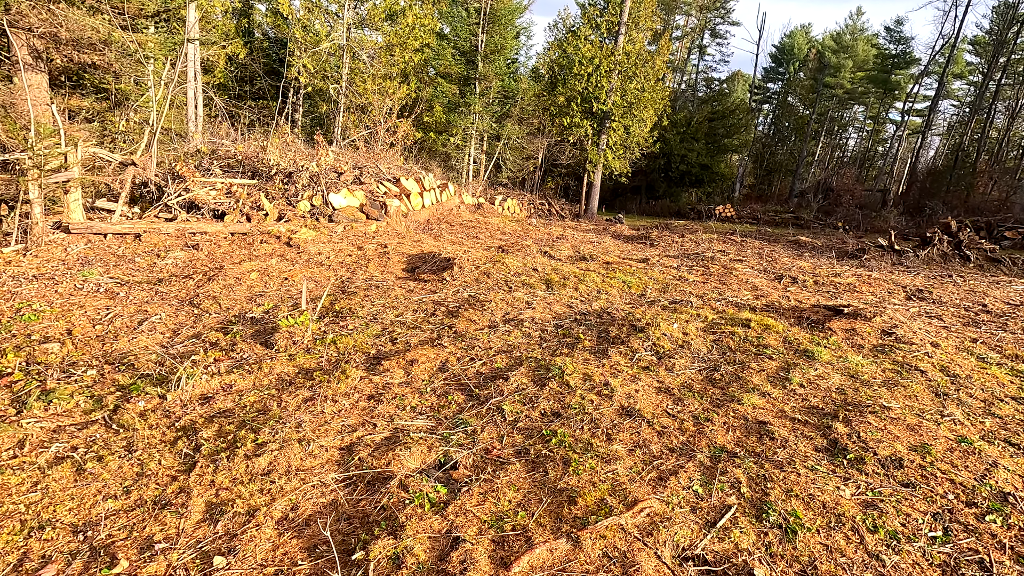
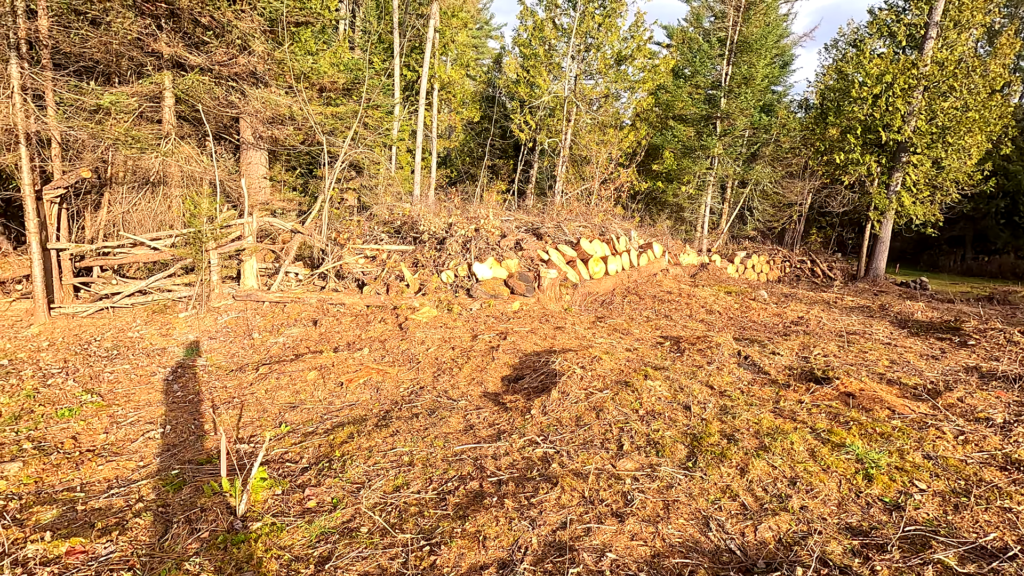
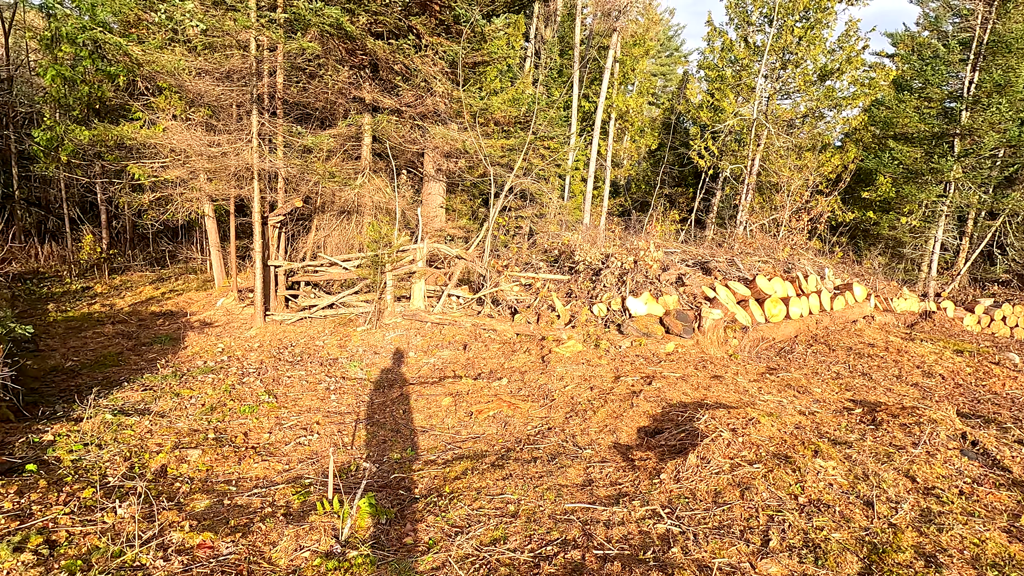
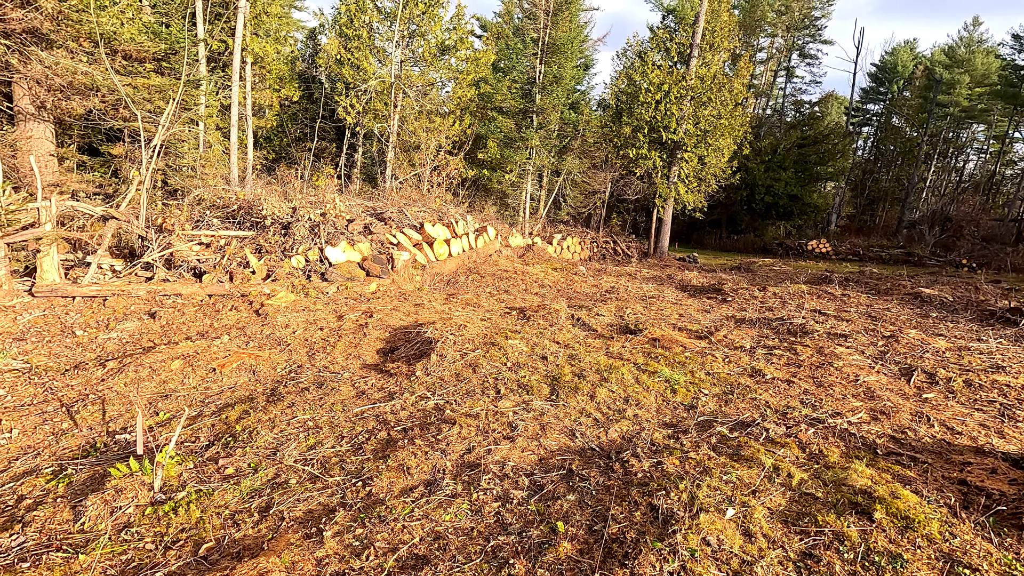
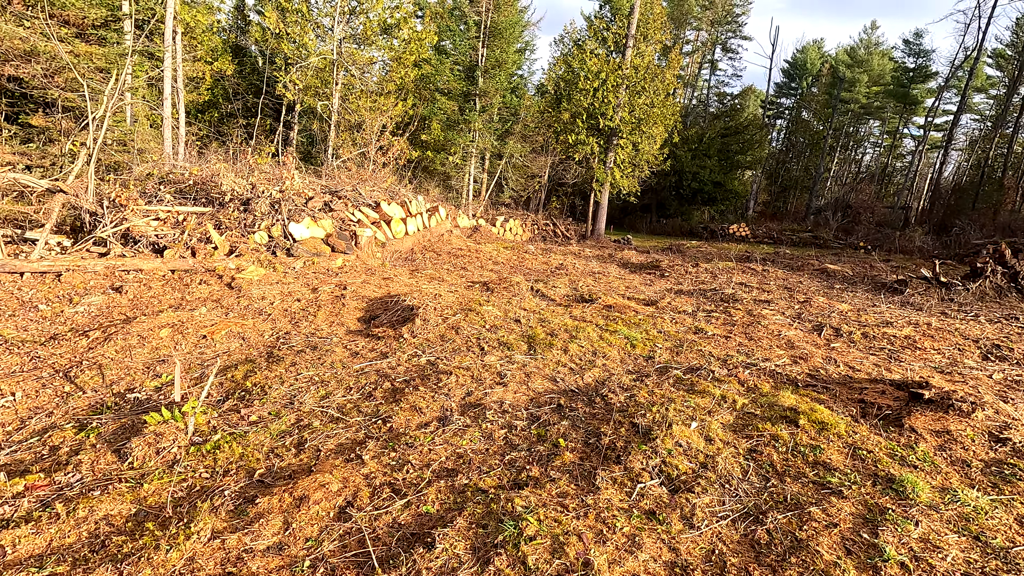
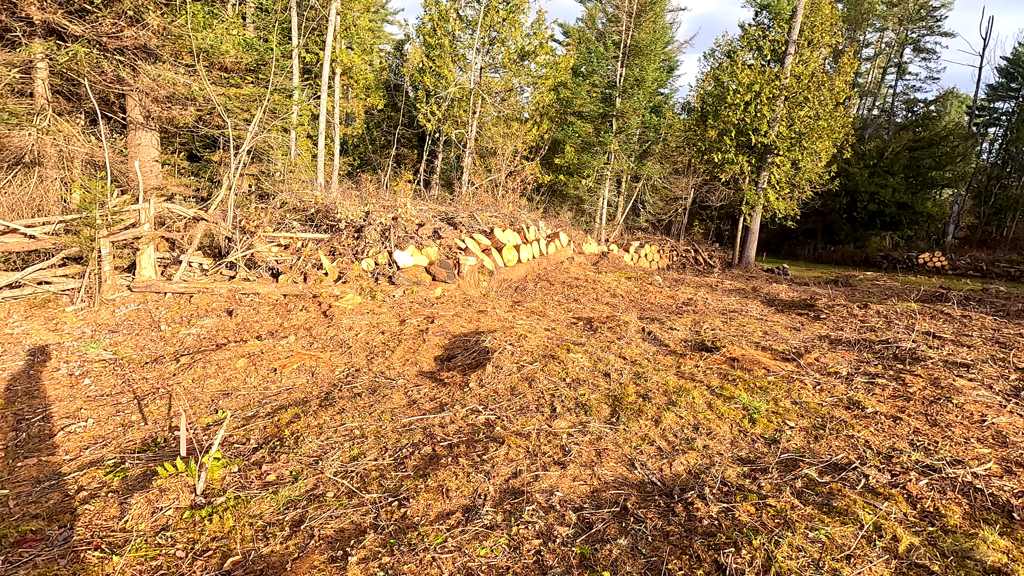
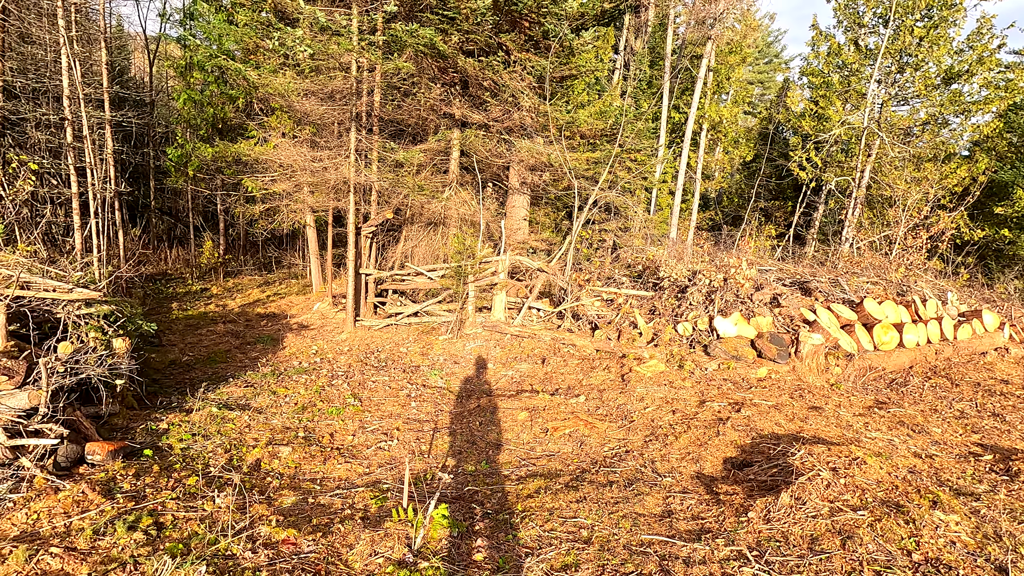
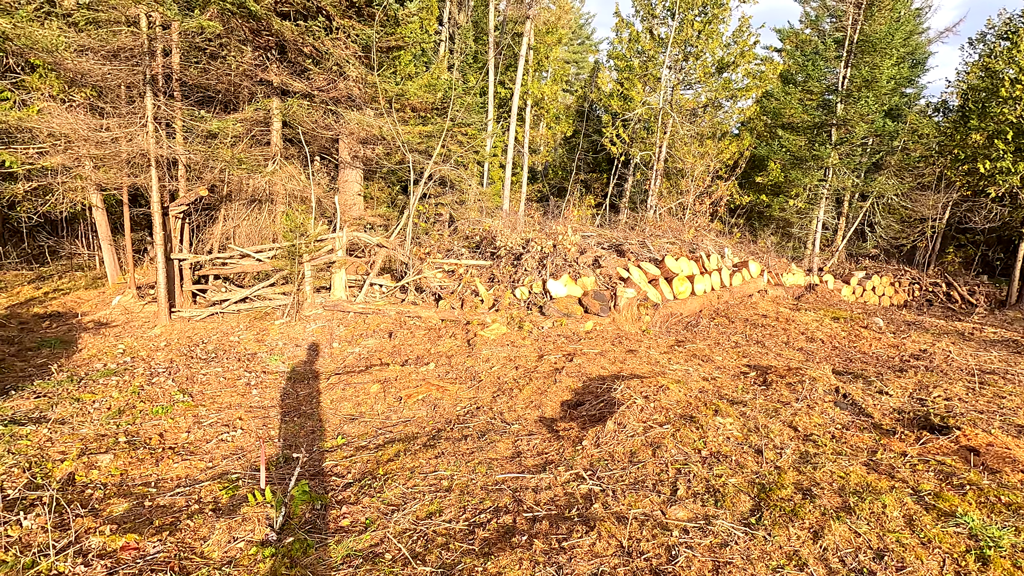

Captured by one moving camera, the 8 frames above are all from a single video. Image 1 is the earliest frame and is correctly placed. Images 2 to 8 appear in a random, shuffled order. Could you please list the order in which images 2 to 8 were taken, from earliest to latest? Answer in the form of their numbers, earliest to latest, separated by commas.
5, 4, 6, 2, 8, 3, 7
